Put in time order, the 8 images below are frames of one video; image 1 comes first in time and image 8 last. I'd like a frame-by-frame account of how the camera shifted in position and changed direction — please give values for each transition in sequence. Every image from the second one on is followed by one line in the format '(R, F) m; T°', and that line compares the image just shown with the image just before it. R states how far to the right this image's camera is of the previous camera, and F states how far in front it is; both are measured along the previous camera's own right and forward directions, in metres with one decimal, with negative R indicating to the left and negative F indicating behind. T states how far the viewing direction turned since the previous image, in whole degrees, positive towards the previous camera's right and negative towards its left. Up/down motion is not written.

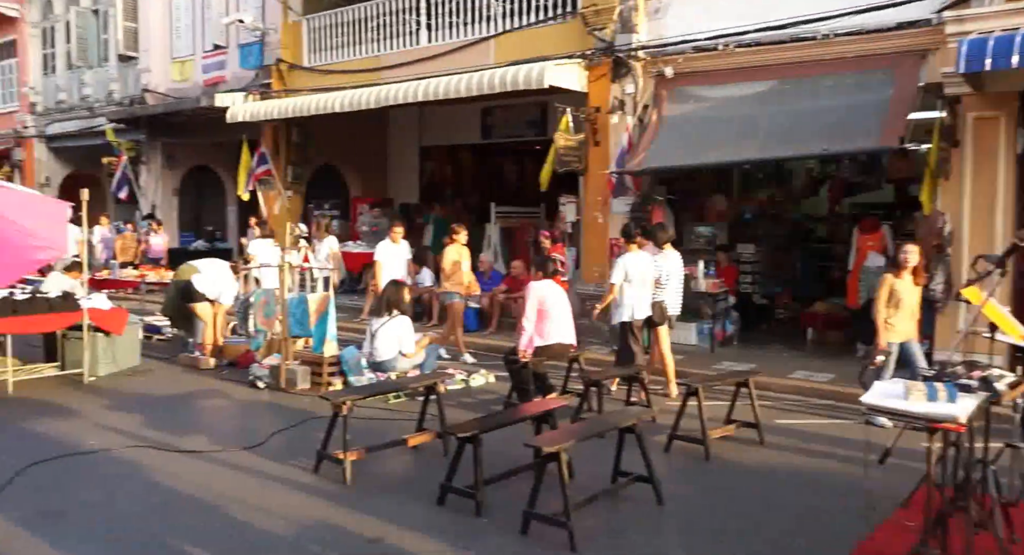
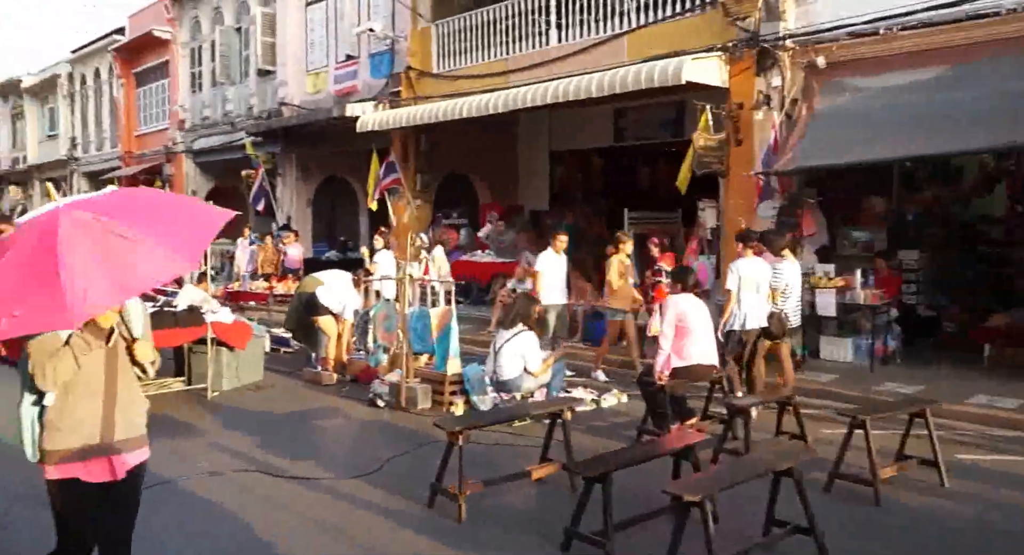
(0.0, +0.8) m; -10°
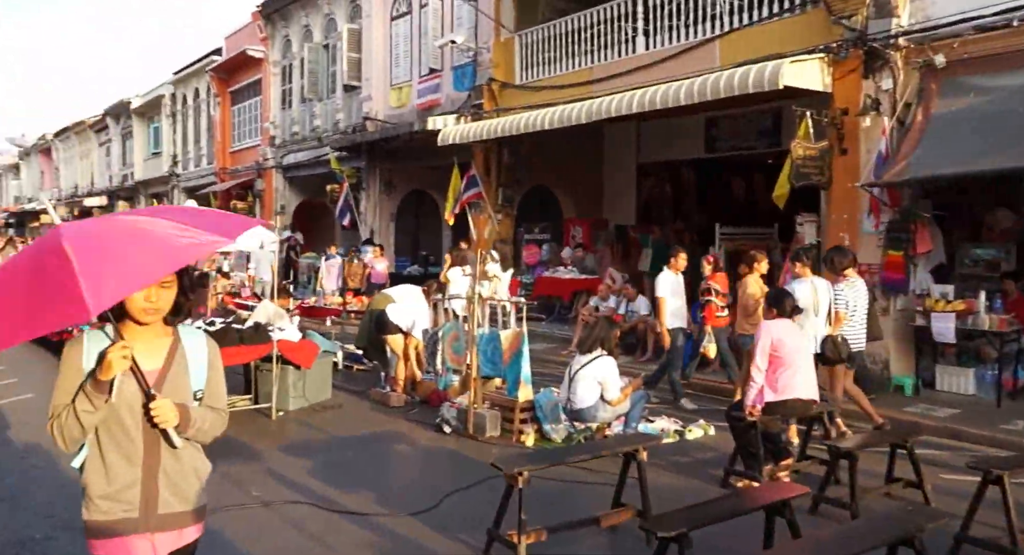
(+0.1, +0.6) m; -7°
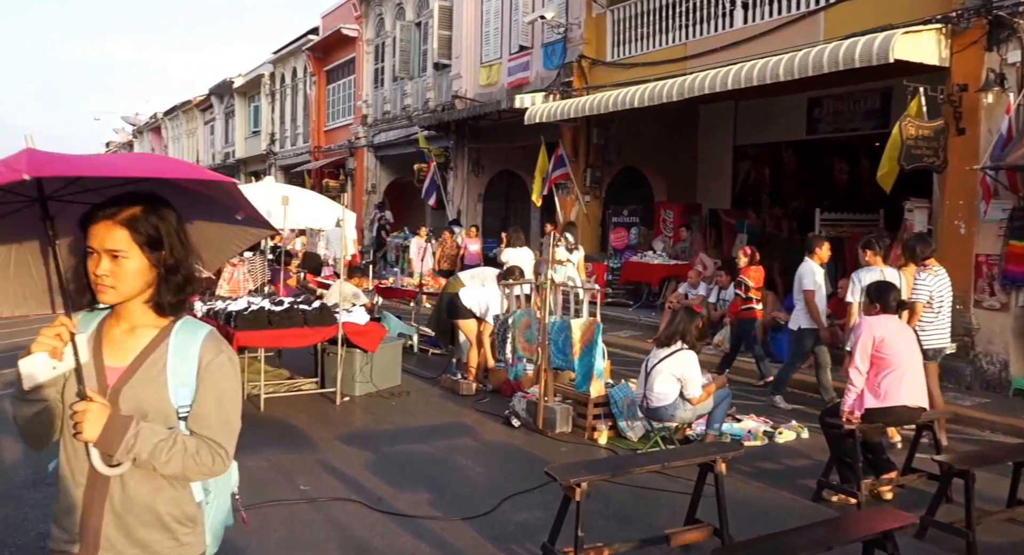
(+0.2, +0.4) m; -7°
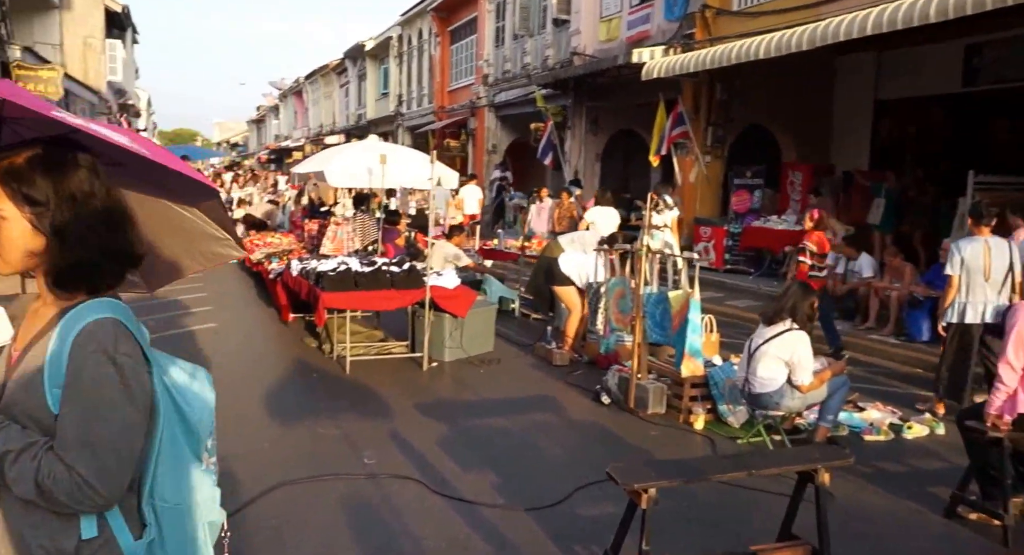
(+0.3, +0.5) m; -9°
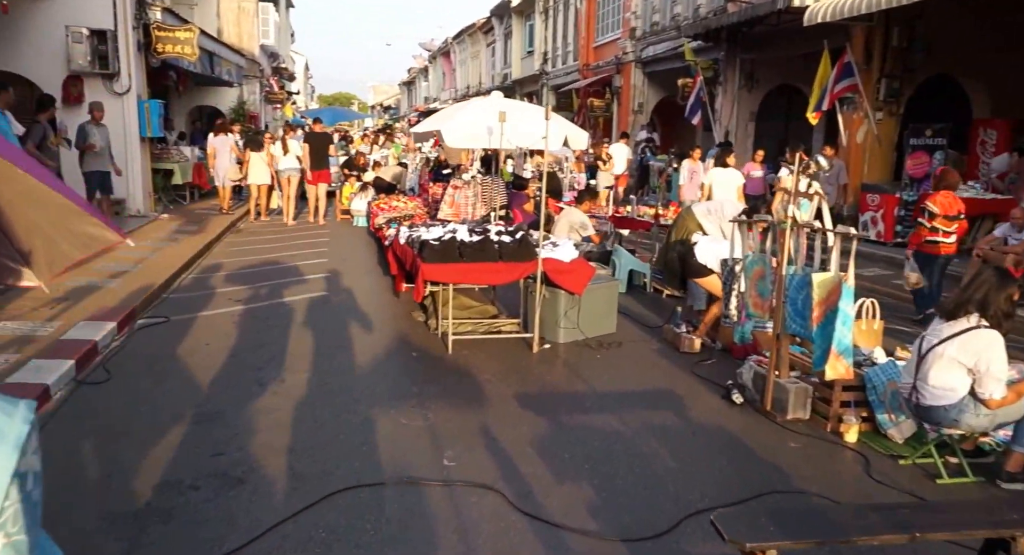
(+0.2, +0.8) m; -11°
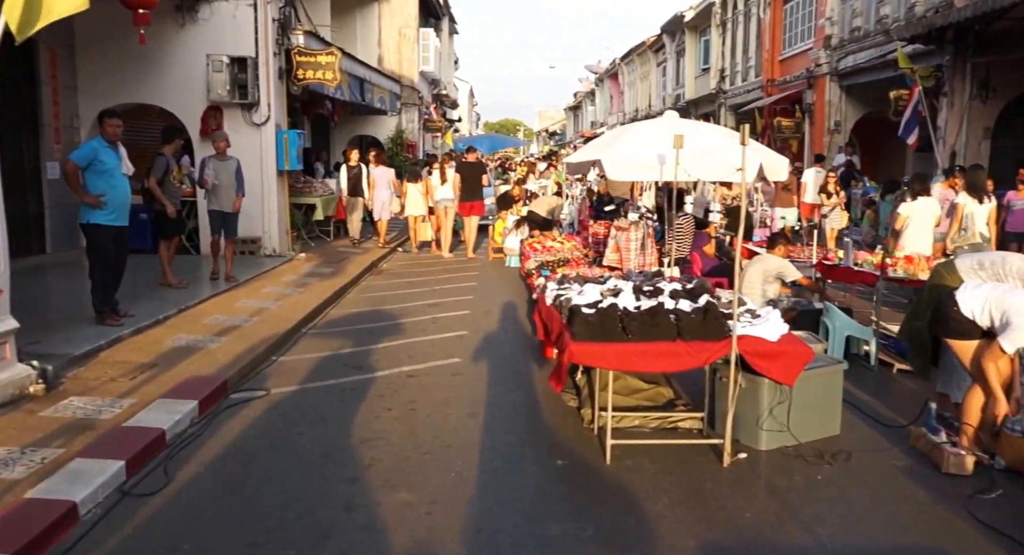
(-0.1, +1.7) m; -12°
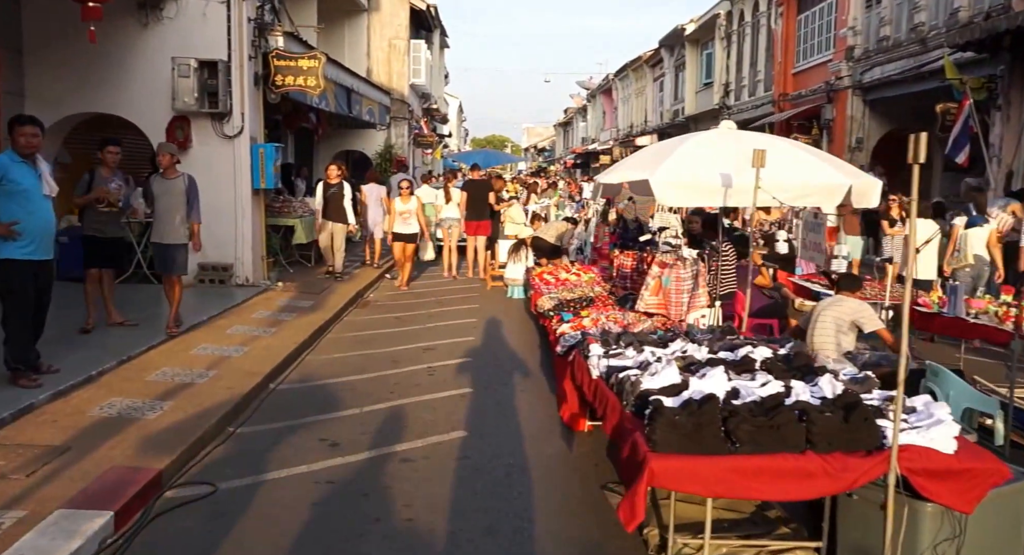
(-0.3, +1.5) m; +1°
